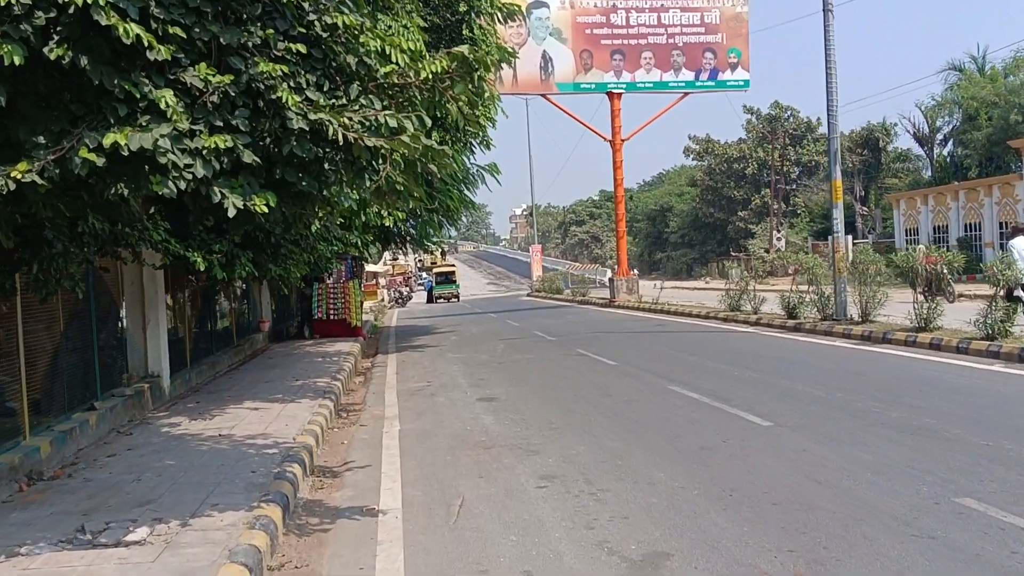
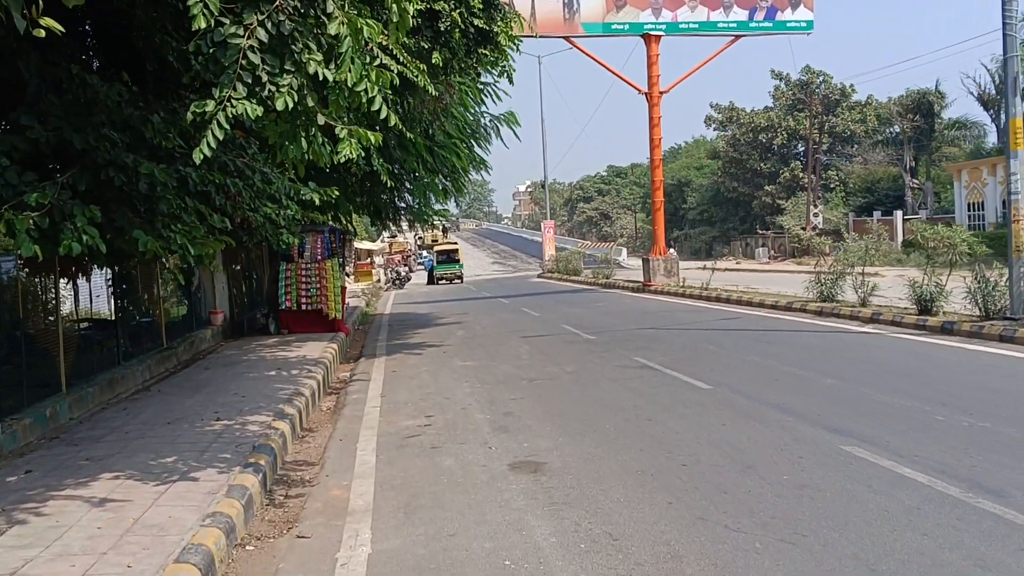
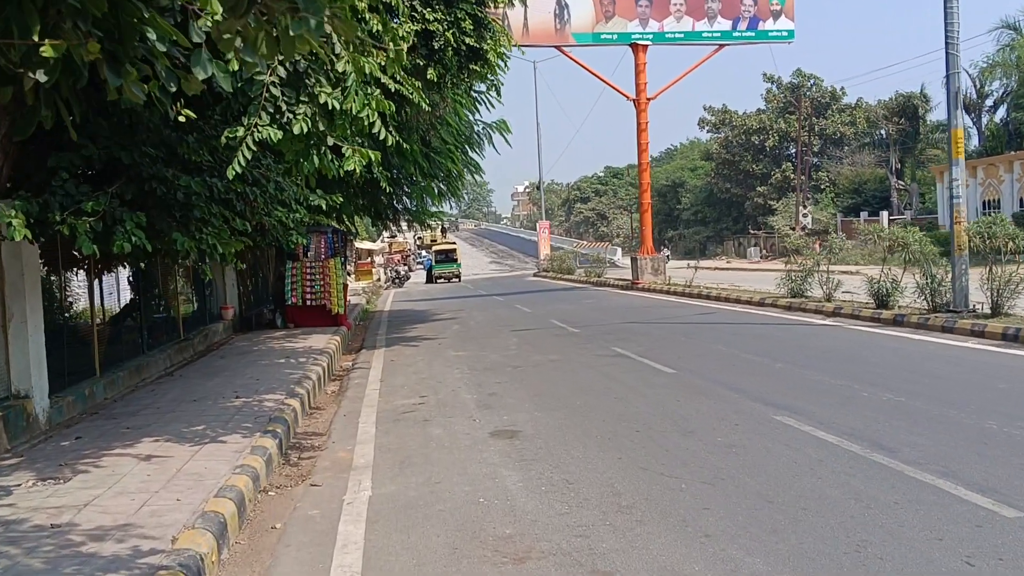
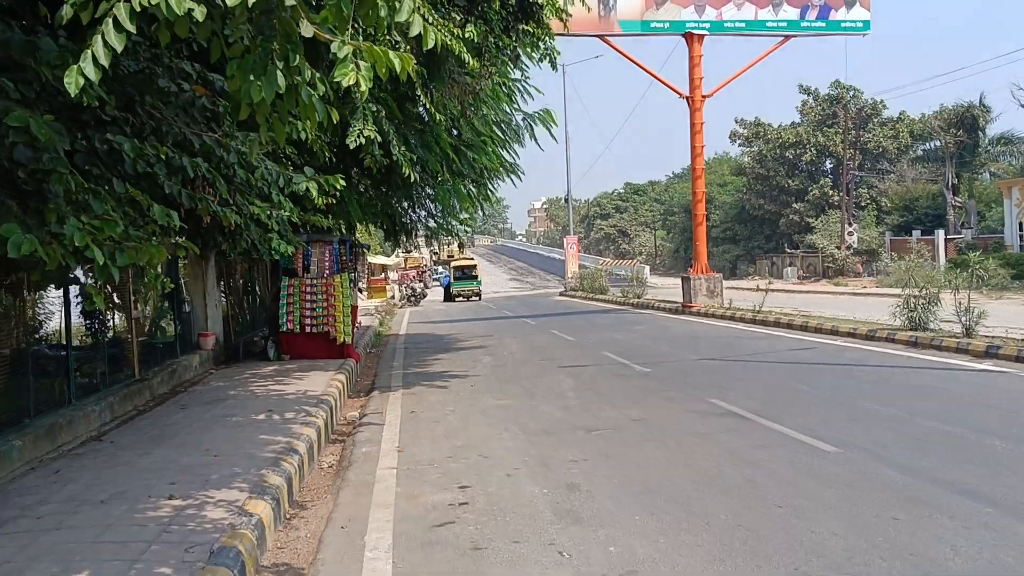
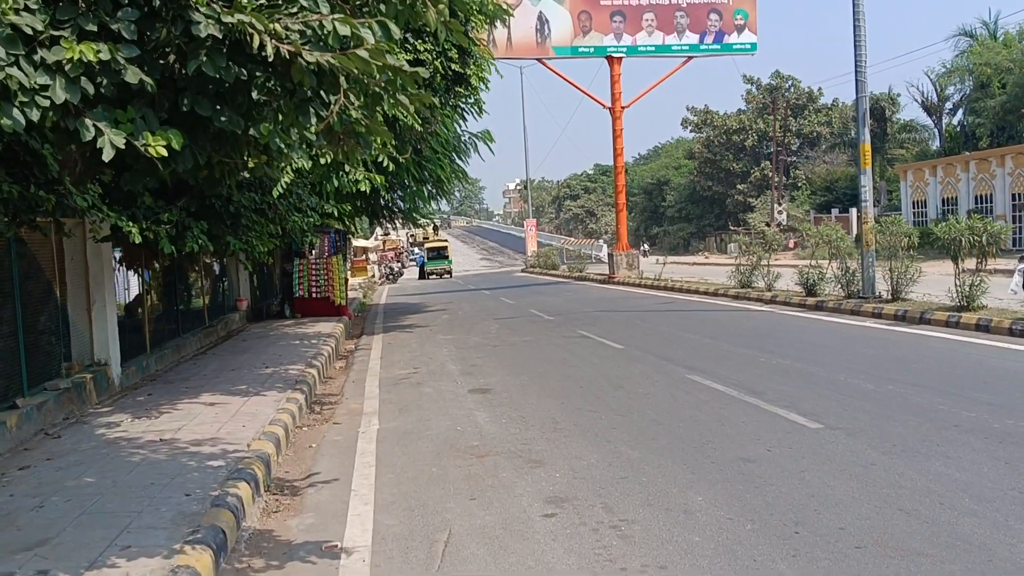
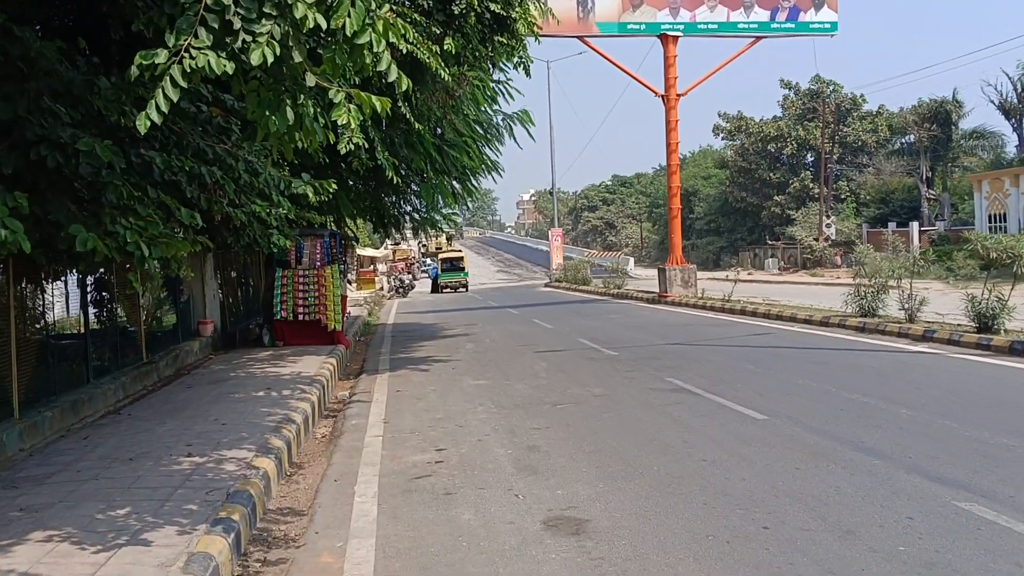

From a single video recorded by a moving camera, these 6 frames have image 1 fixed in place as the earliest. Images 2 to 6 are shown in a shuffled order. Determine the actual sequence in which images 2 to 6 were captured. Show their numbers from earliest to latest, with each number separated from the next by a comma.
5, 3, 2, 6, 4
